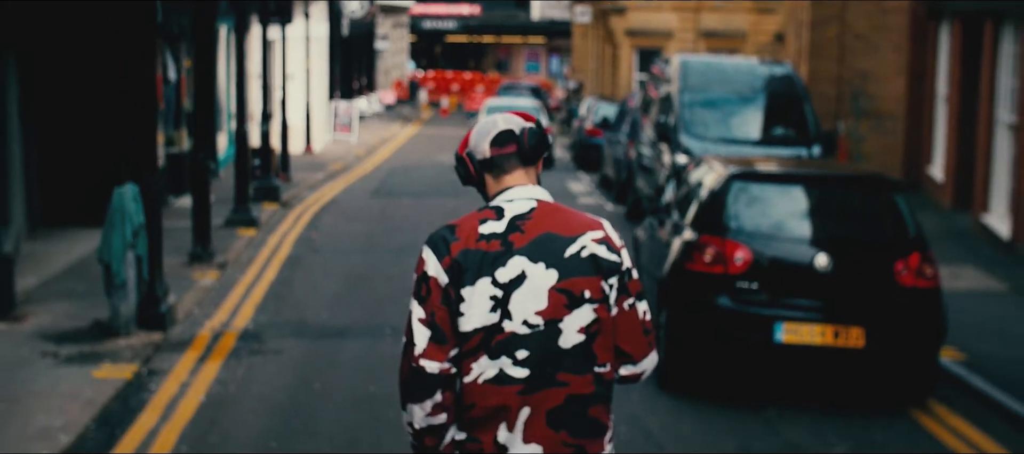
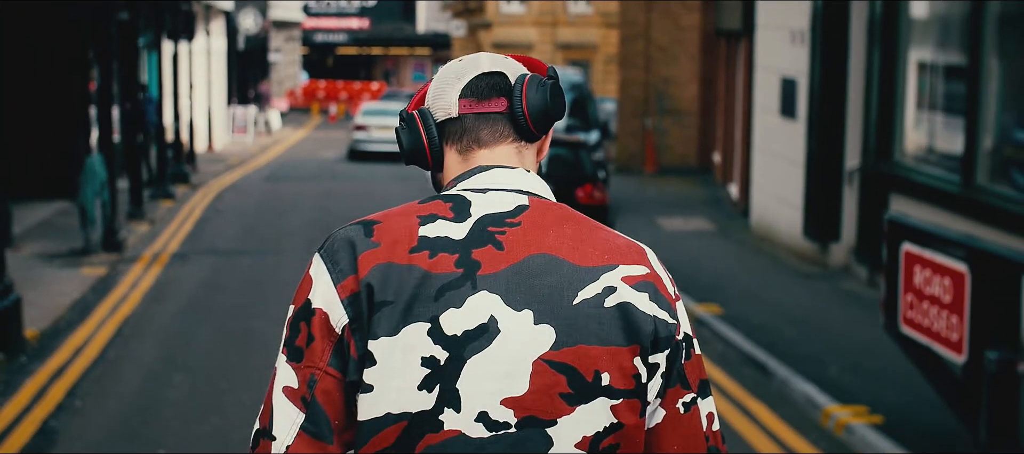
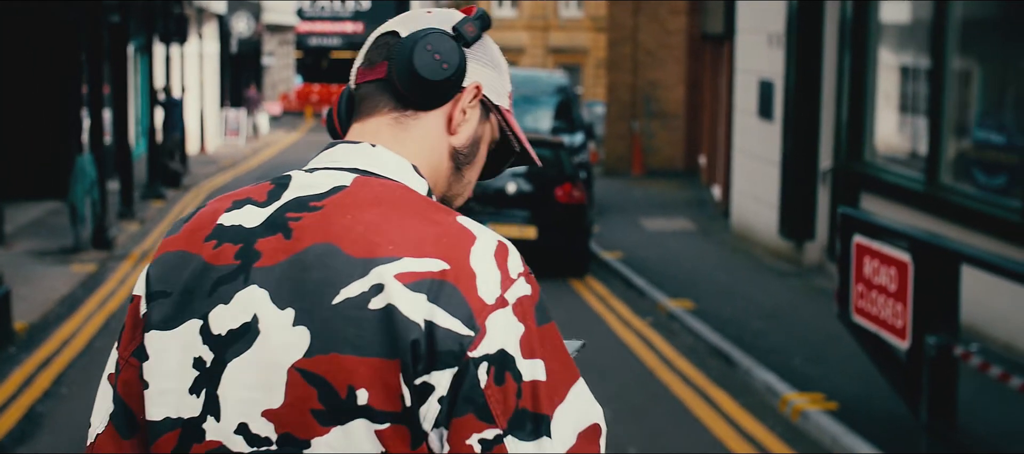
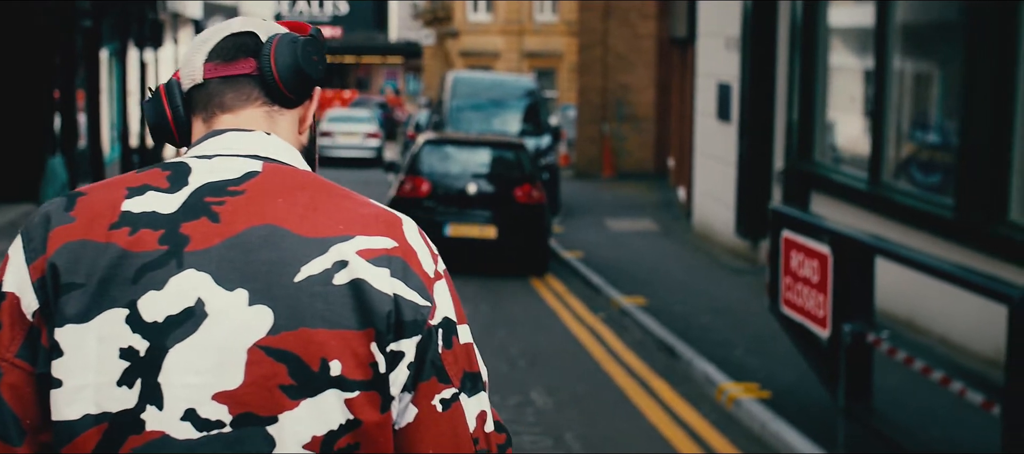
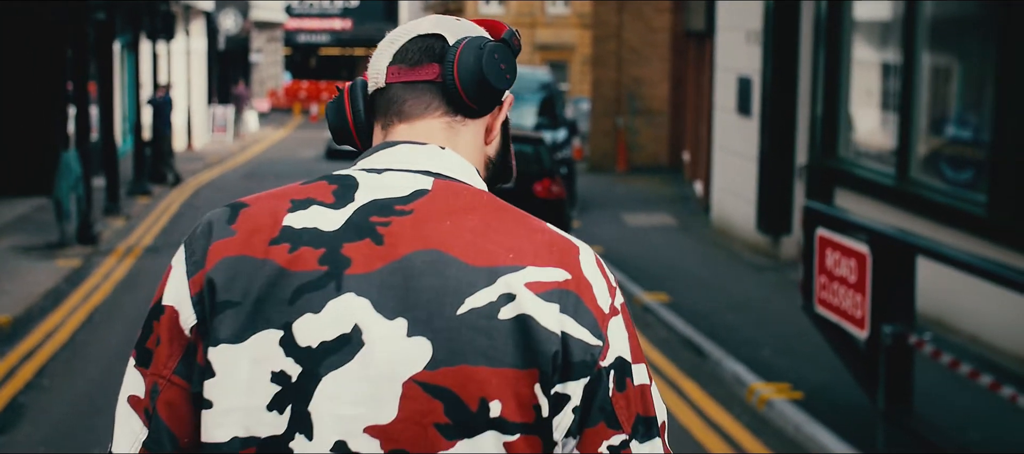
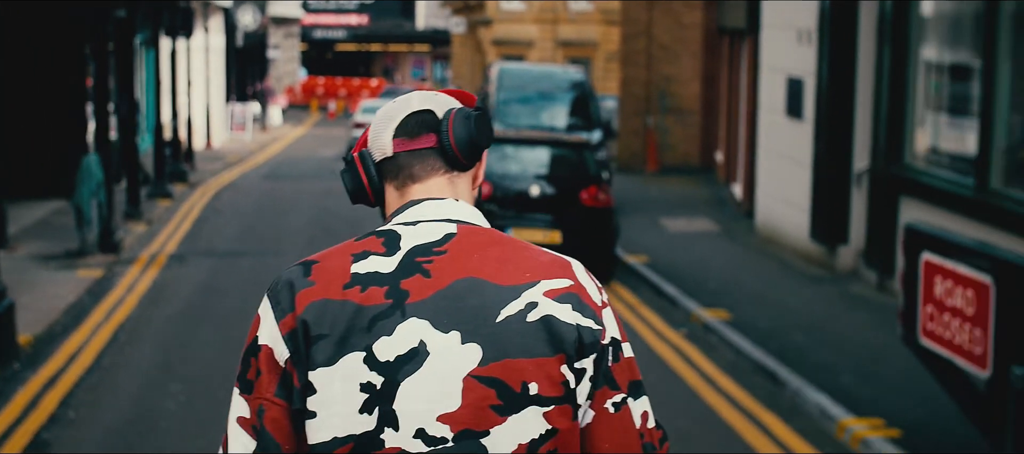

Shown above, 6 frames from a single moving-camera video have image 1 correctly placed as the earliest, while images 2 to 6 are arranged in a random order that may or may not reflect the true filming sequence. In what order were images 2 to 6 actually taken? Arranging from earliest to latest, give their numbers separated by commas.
6, 2, 3, 5, 4
